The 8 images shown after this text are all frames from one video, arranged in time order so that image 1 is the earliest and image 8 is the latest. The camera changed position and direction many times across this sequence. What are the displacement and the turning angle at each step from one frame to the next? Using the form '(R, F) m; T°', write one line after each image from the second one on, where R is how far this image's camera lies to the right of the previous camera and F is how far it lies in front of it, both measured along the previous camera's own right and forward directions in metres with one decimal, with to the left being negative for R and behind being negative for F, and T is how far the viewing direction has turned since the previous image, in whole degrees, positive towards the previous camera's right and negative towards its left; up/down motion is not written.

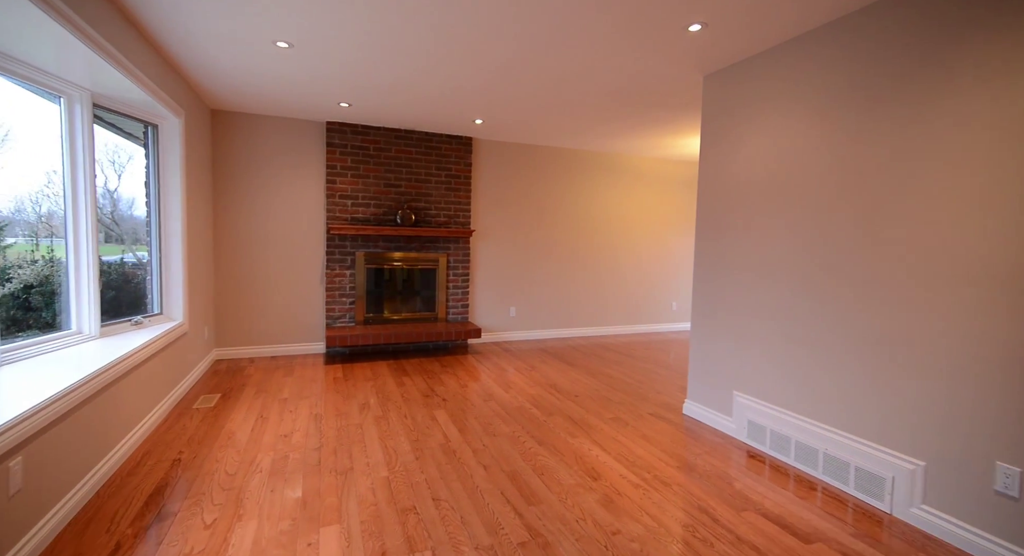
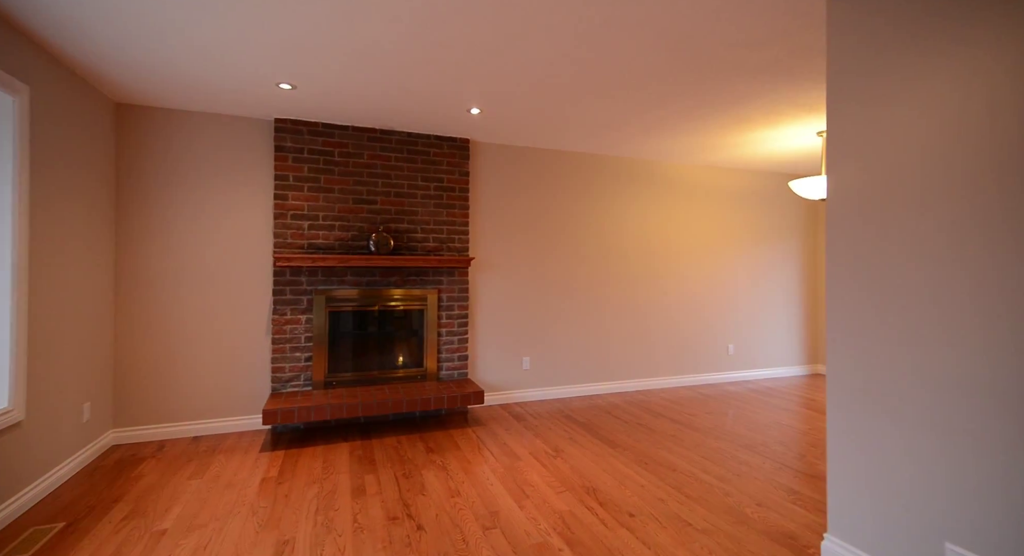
(0.0, +1.2) m; -1°
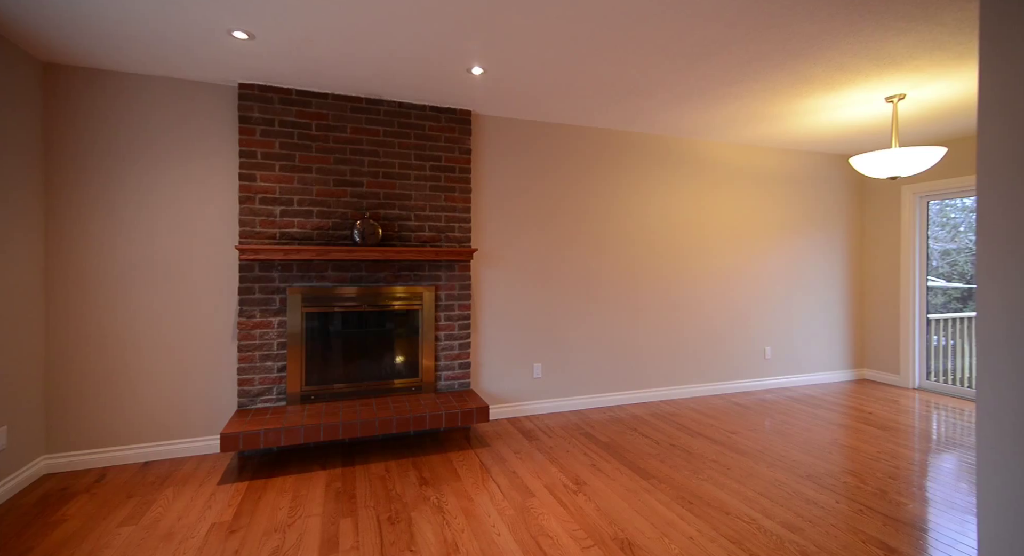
(0.0, +0.6) m; -1°
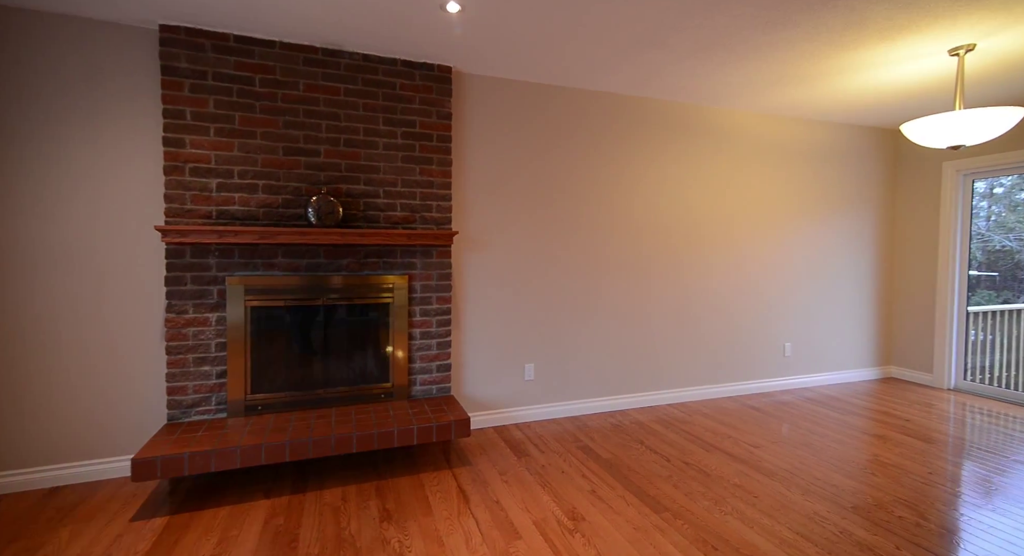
(+0.1, +0.5) m; 0°
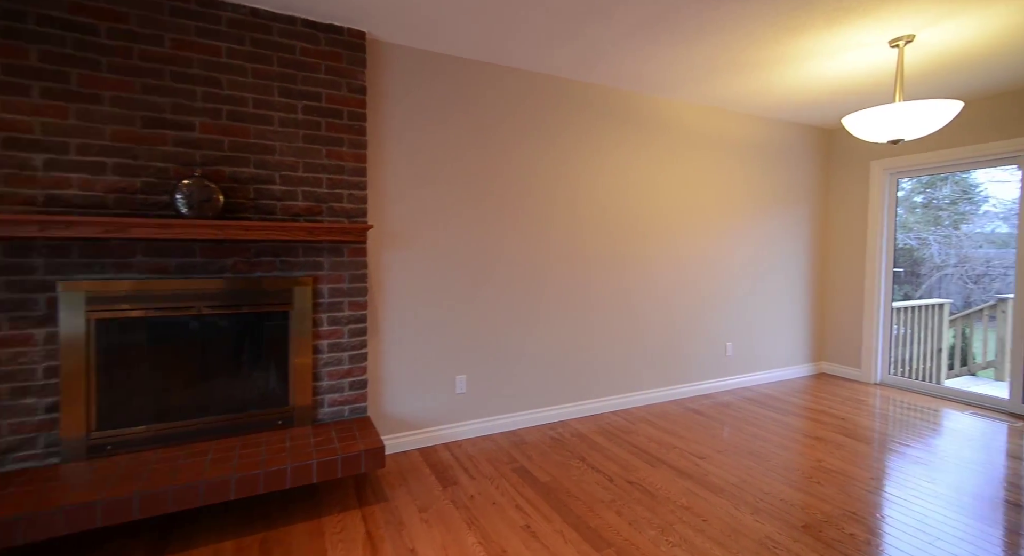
(+0.1, +0.3) m; +7°
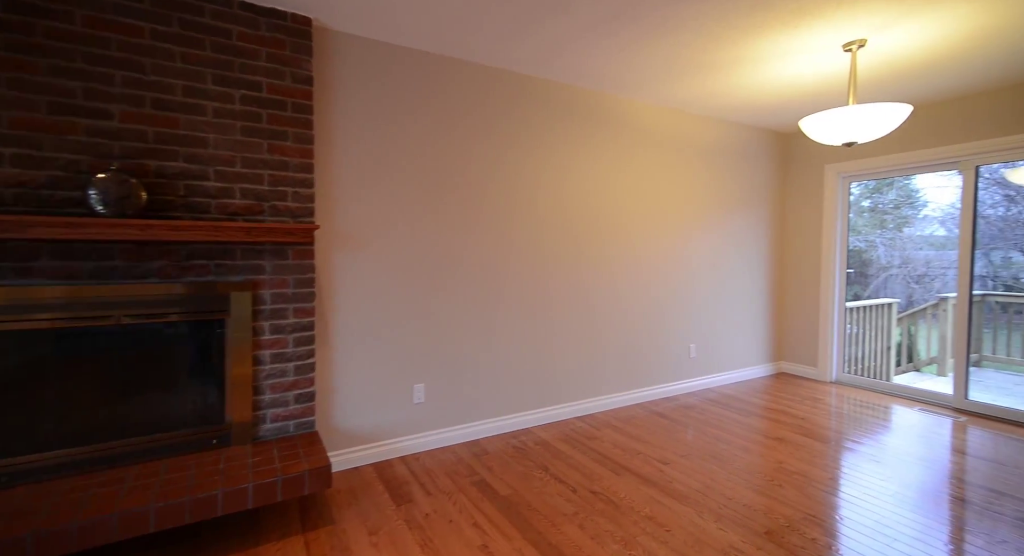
(+0.1, +0.1) m; +4°
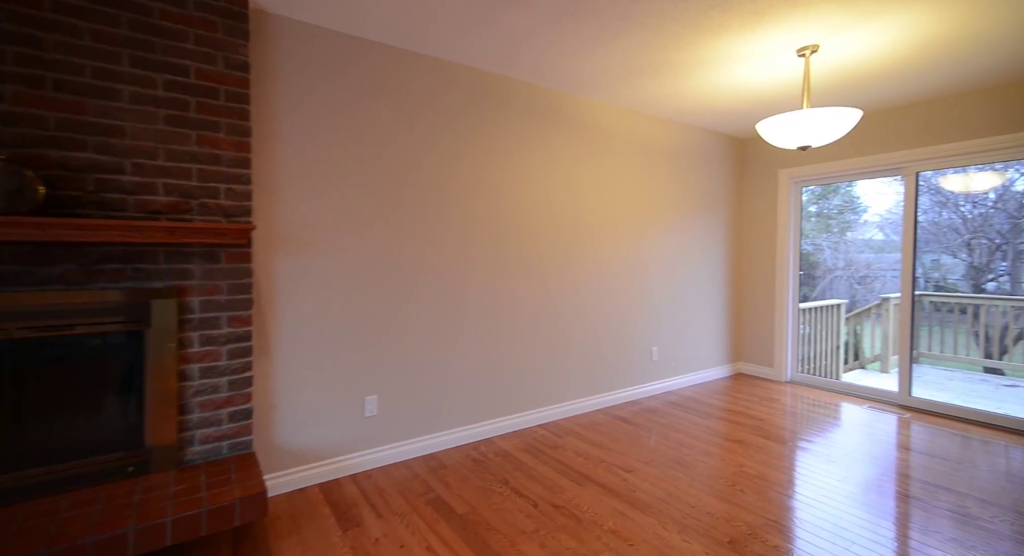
(0.0, +0.1) m; +5°
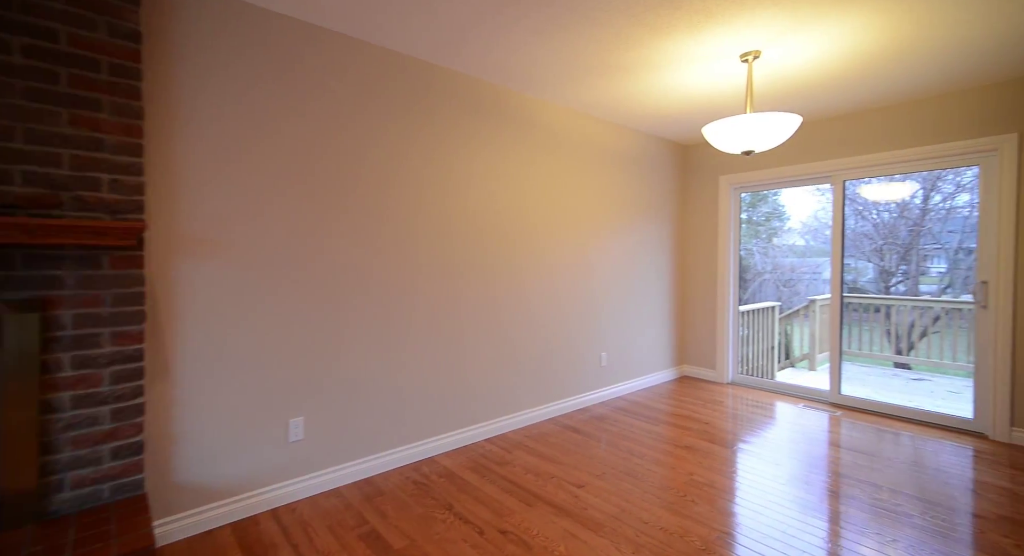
(0.0, +0.2) m; +7°
